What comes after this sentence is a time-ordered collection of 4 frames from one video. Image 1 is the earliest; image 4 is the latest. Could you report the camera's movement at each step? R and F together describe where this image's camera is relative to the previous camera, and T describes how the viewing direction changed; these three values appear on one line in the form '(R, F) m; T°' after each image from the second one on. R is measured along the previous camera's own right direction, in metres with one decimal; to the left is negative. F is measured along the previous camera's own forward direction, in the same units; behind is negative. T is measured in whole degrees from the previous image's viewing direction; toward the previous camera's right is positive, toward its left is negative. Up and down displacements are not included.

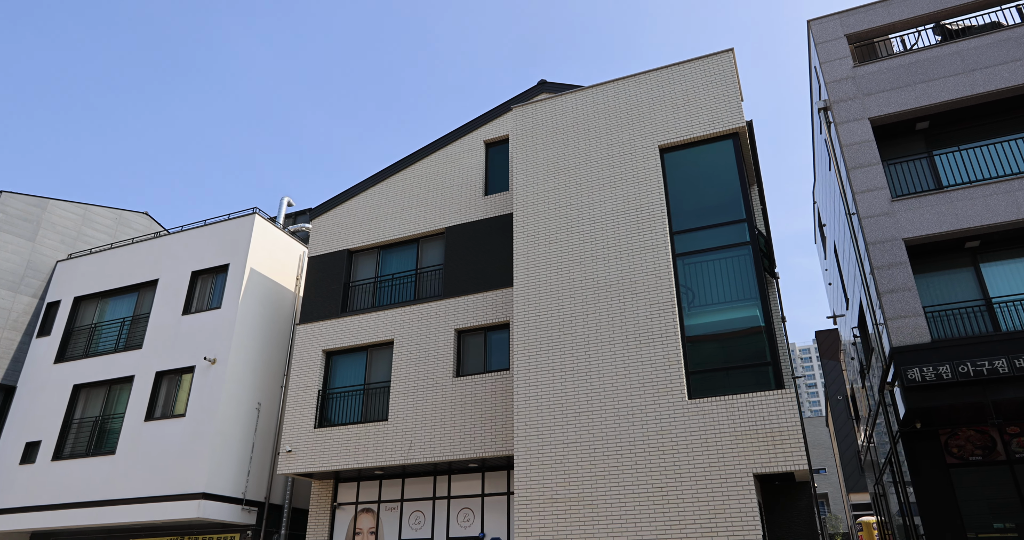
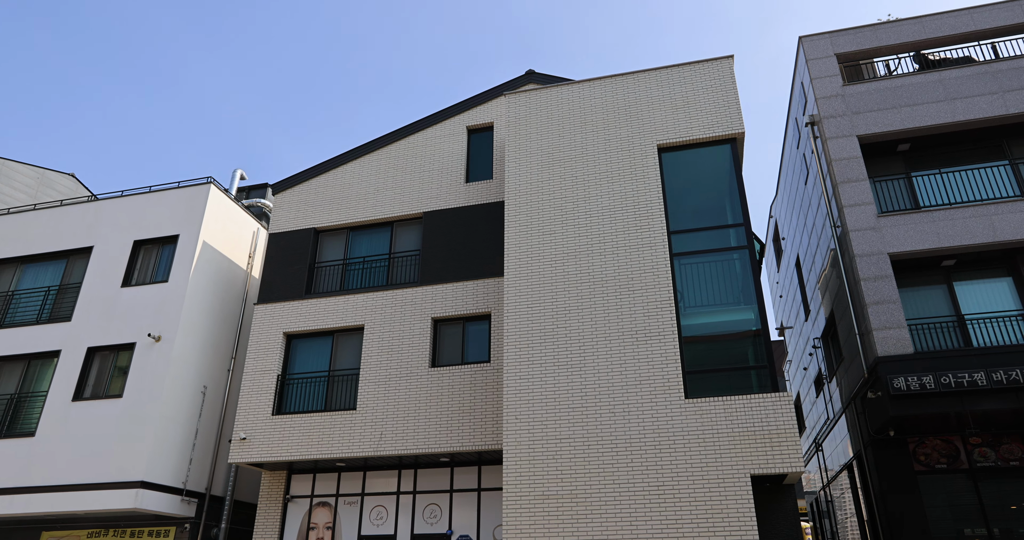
(-1.5, +0.5) m; +7°
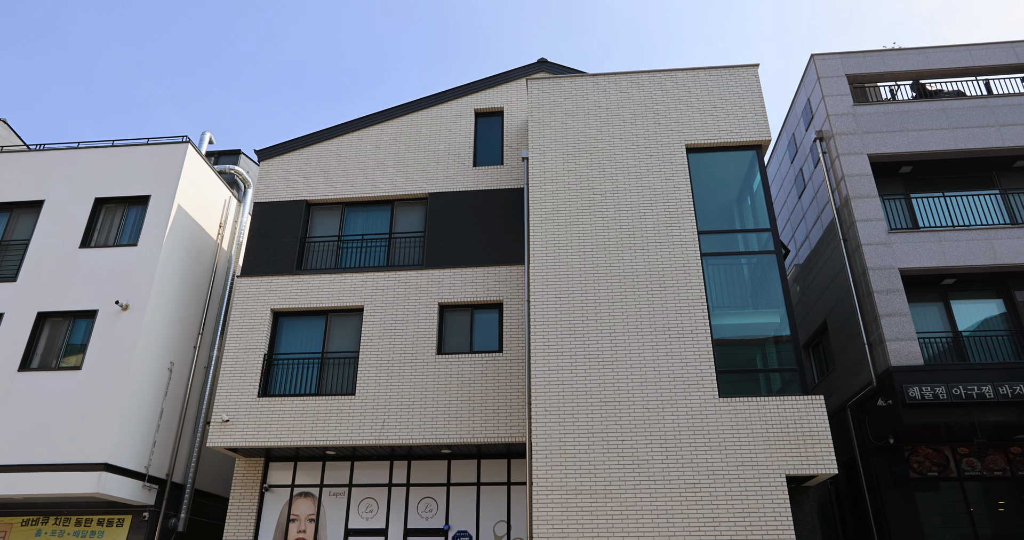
(-2.3, +0.6) m; +8°
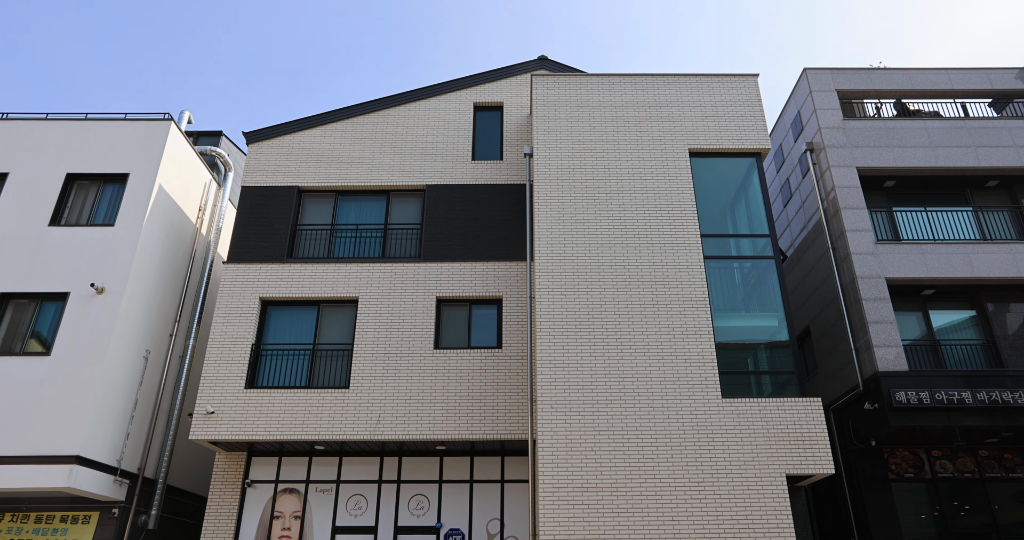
(-1.3, +0.2) m; +5°
